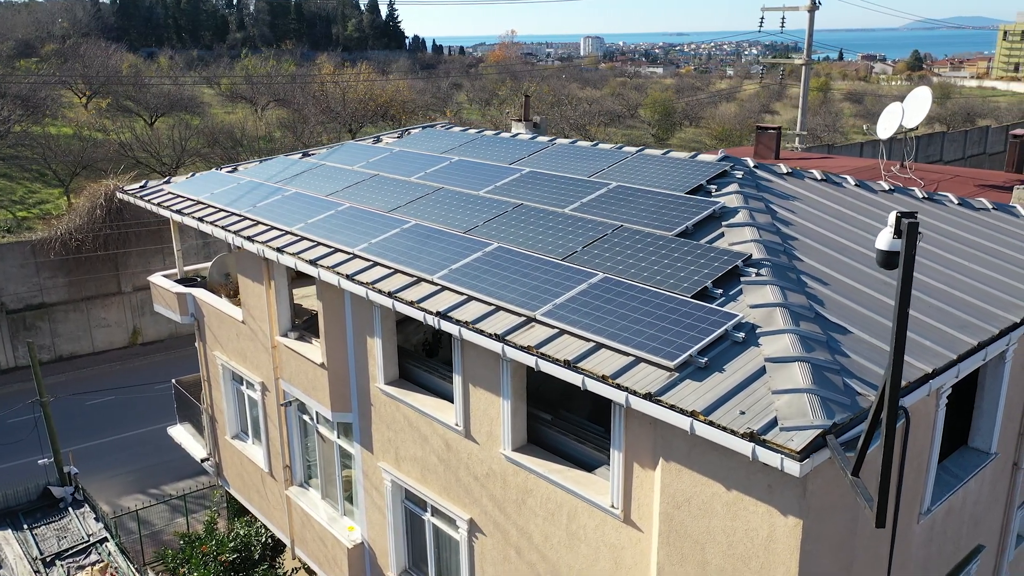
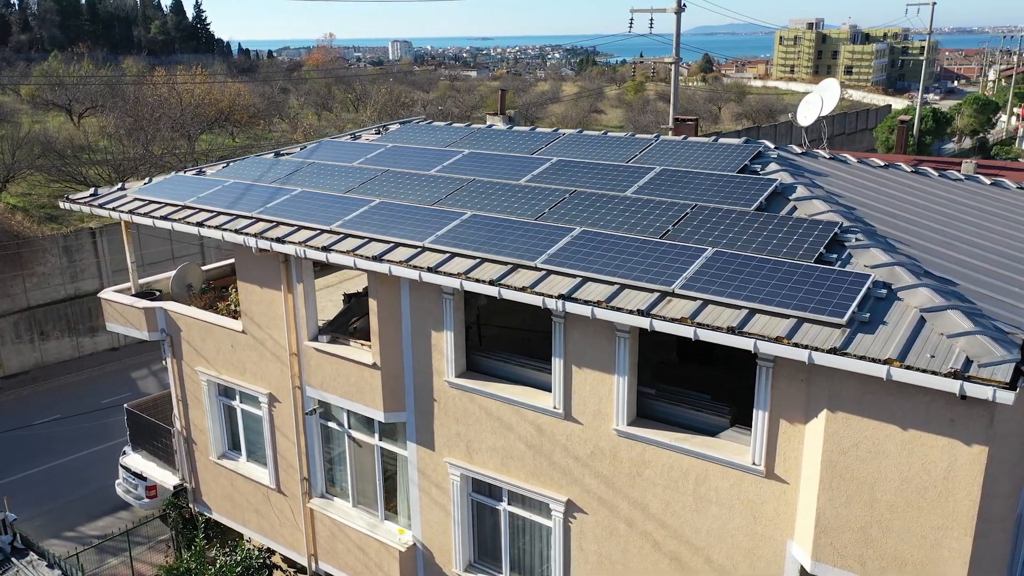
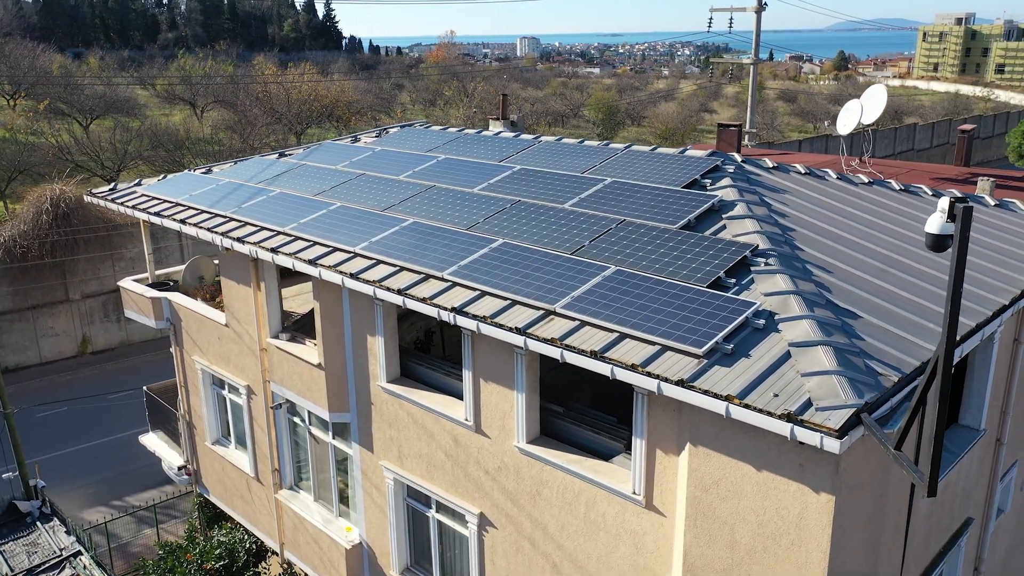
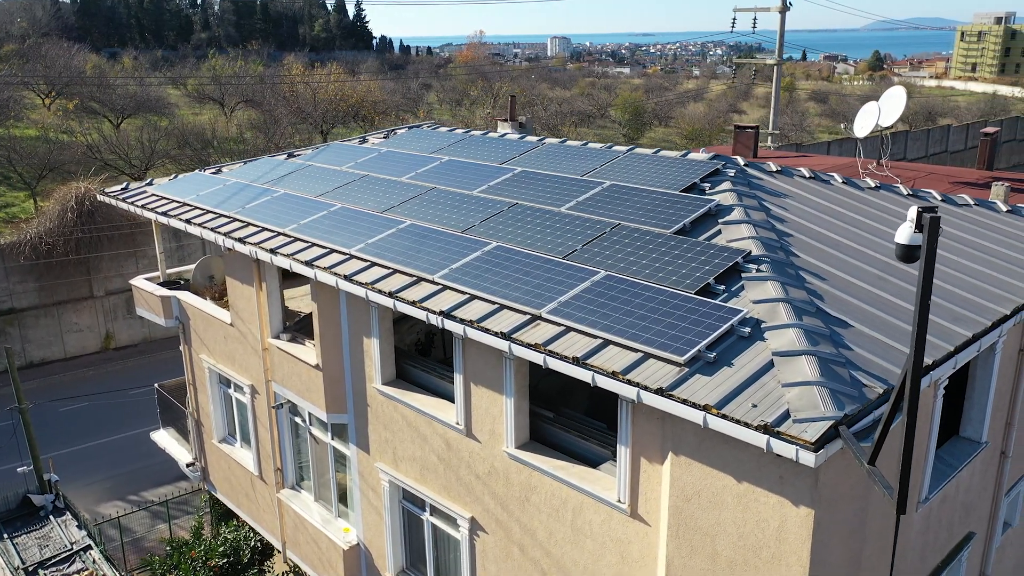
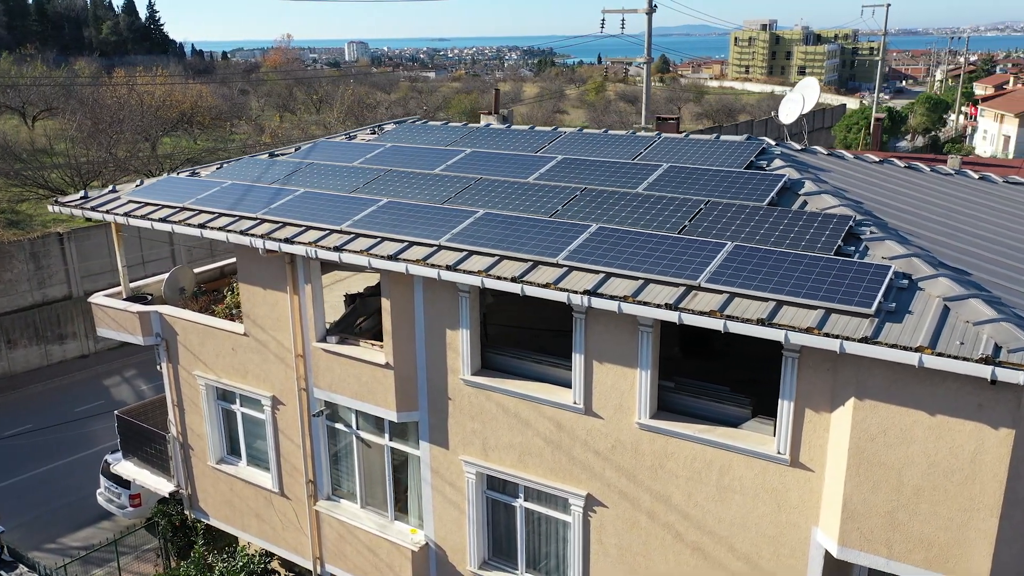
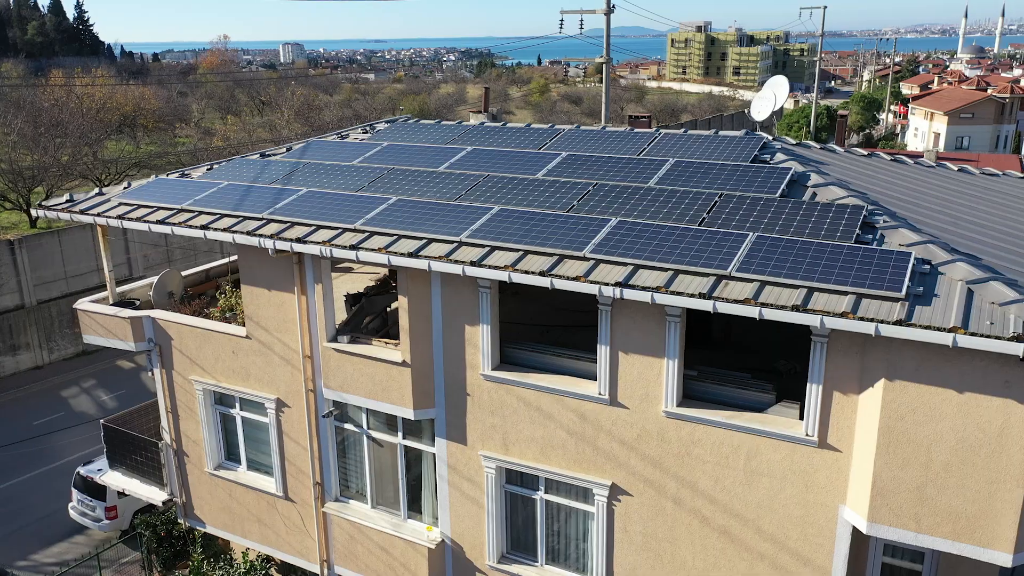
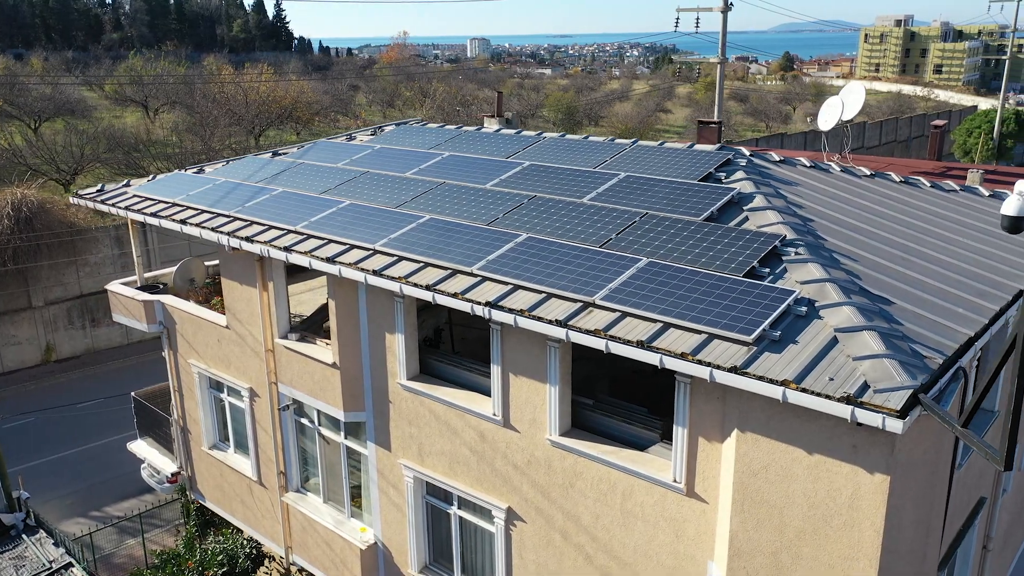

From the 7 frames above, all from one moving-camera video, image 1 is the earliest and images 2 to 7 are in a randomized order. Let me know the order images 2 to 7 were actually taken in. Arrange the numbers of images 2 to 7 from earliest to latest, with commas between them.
4, 3, 7, 2, 5, 6
